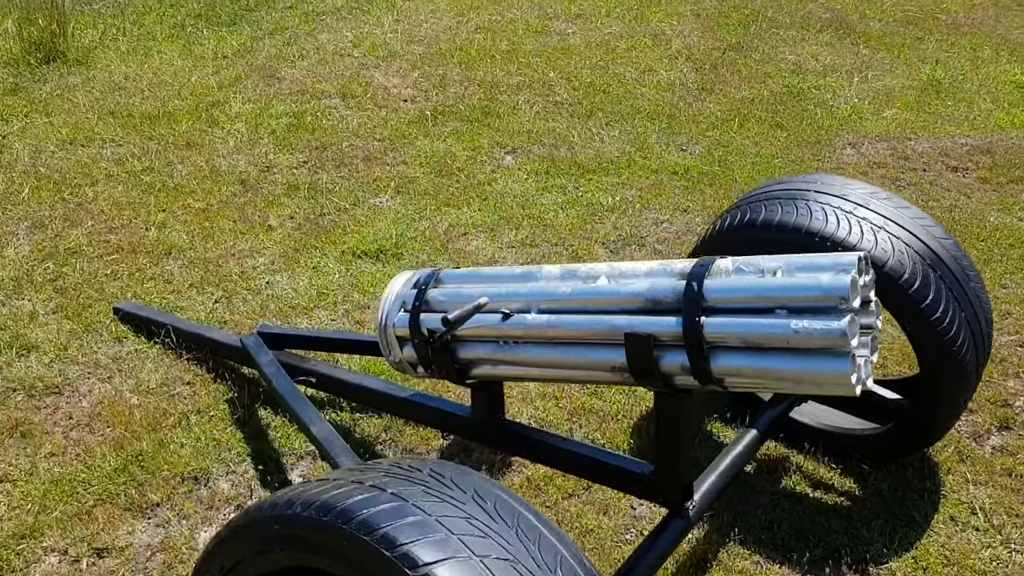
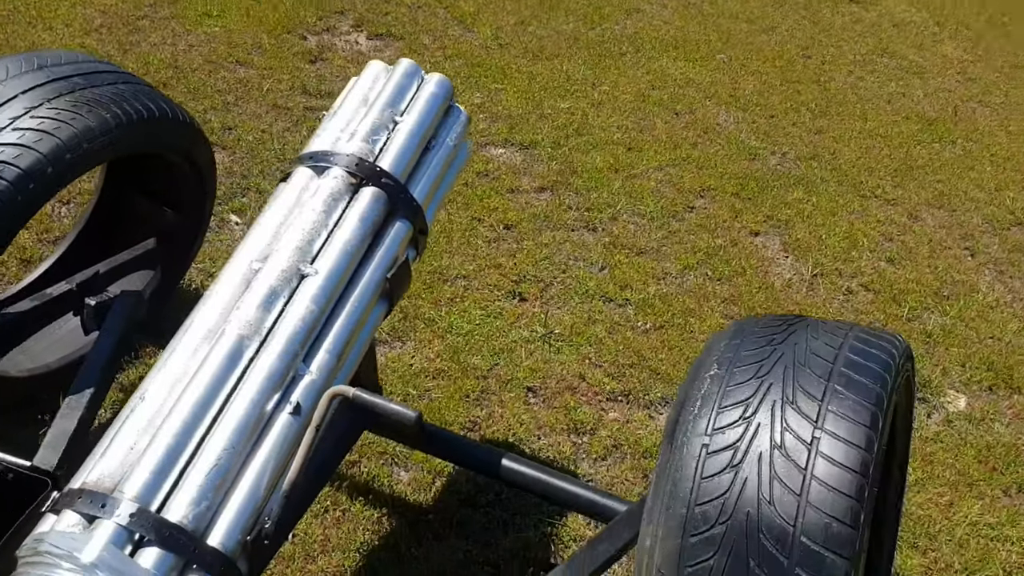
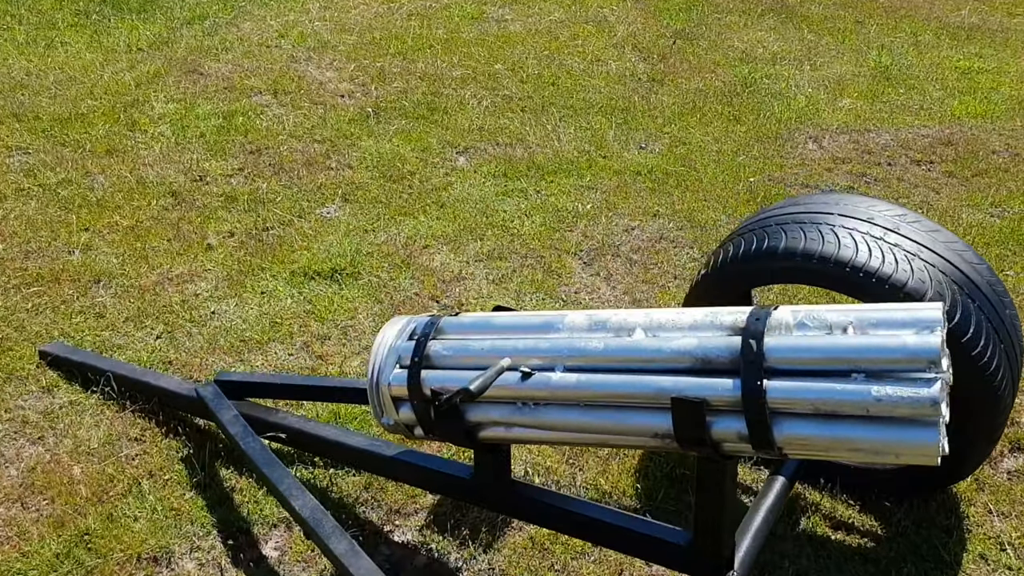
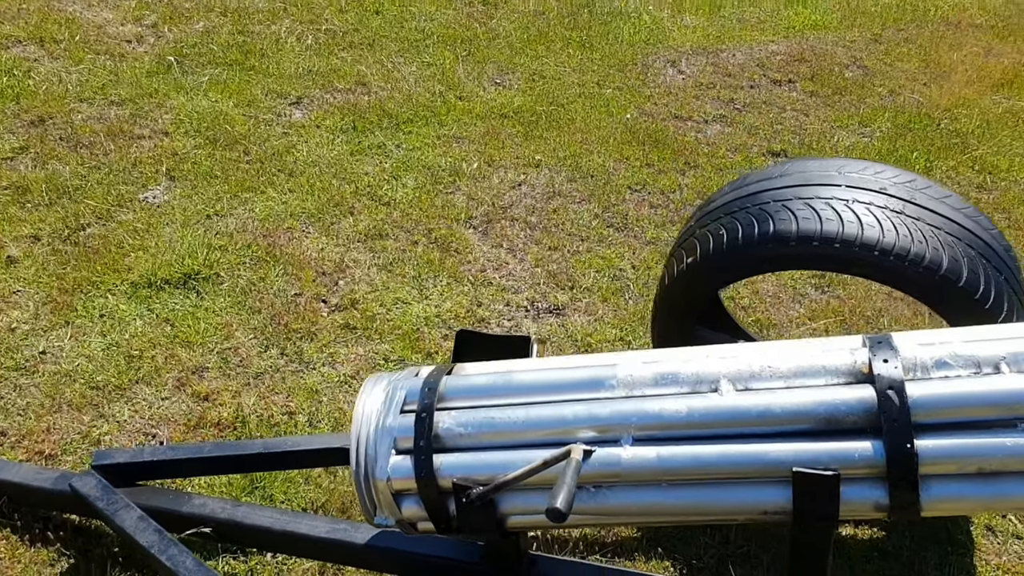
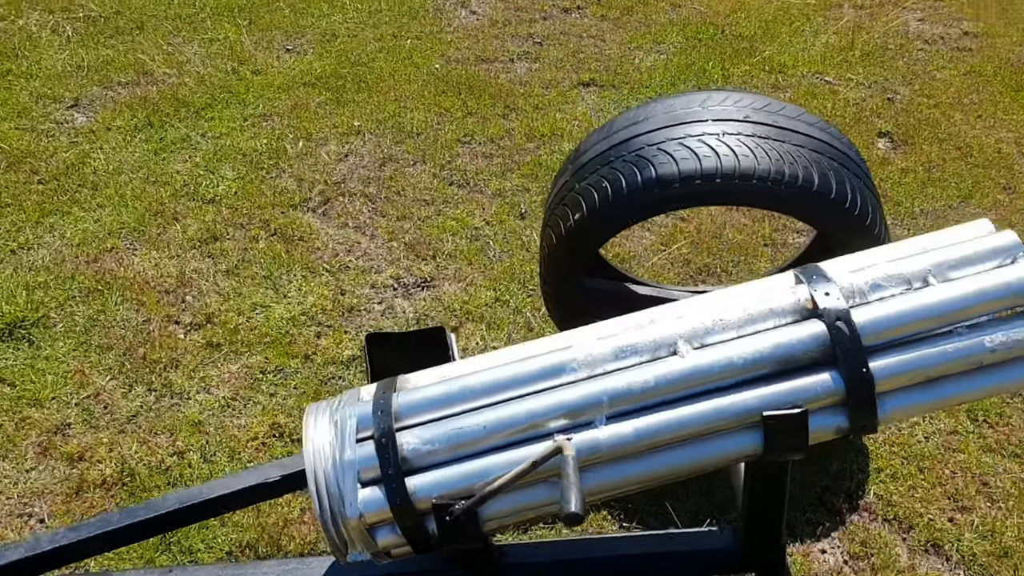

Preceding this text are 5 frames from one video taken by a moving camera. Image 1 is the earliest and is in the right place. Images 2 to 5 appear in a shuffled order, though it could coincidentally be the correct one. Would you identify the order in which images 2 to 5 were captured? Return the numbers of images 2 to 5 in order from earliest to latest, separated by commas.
3, 4, 5, 2
